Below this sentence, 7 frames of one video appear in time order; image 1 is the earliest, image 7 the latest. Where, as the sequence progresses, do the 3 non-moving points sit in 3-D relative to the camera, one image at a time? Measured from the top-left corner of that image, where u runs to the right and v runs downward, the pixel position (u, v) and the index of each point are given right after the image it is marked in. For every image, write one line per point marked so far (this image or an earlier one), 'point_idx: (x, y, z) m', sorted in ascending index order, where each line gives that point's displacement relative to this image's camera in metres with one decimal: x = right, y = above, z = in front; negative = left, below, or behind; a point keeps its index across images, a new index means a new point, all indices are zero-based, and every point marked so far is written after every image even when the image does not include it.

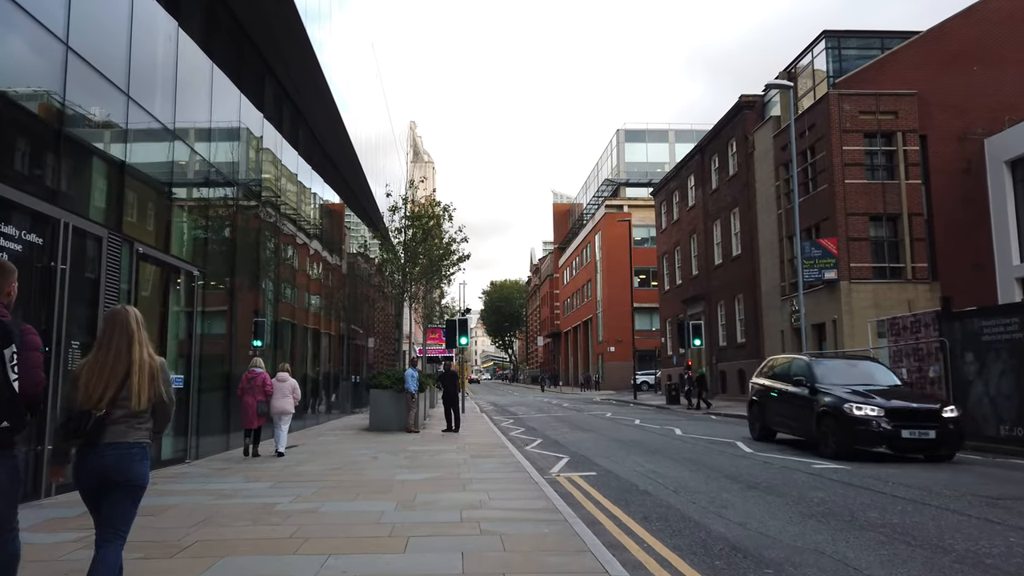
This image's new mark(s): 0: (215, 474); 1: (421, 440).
0: (-3.8, -2.4, +9.8) m
1: (-1.8, -3.1, +15.3) m
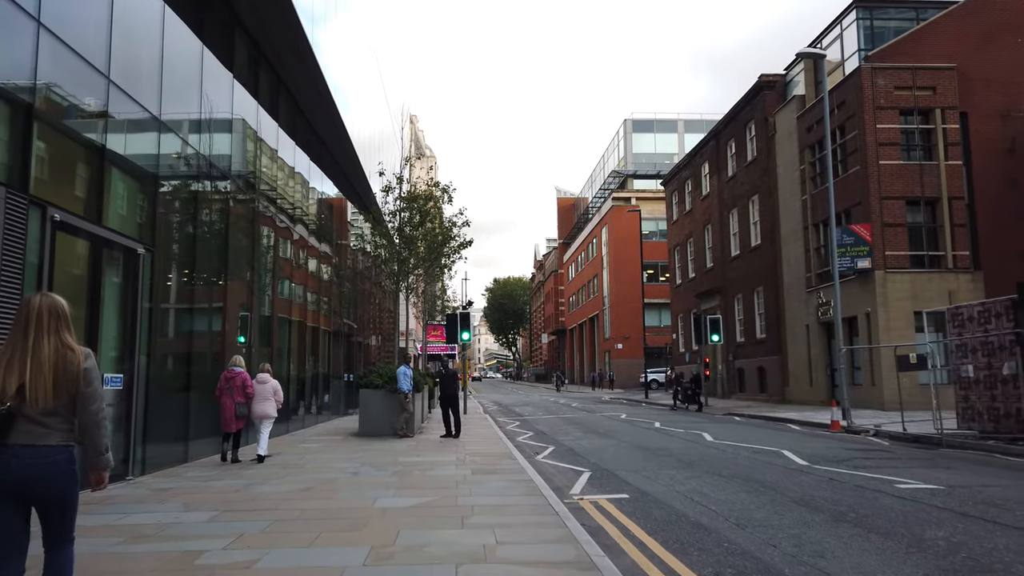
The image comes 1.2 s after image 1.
0: (-3.7, -2.2, +7.8) m
1: (-1.7, -2.8, +13.3) m
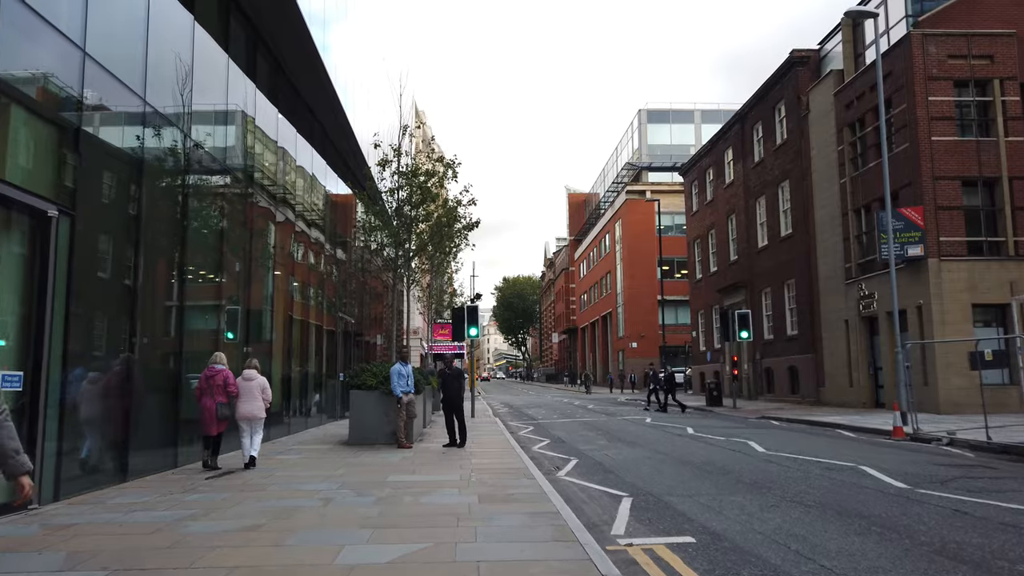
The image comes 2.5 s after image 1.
0: (-3.6, -1.9, +5.7) m
1: (-1.5, -2.5, +11.2) m
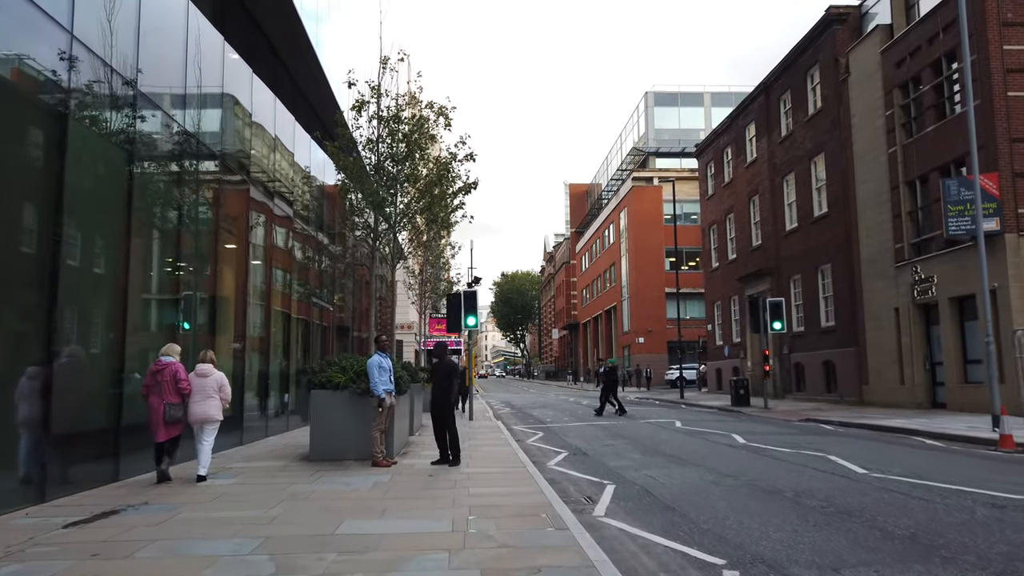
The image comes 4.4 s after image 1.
0: (-3.4, -1.5, +2.5) m
1: (-1.3, -2.1, +8.0) m
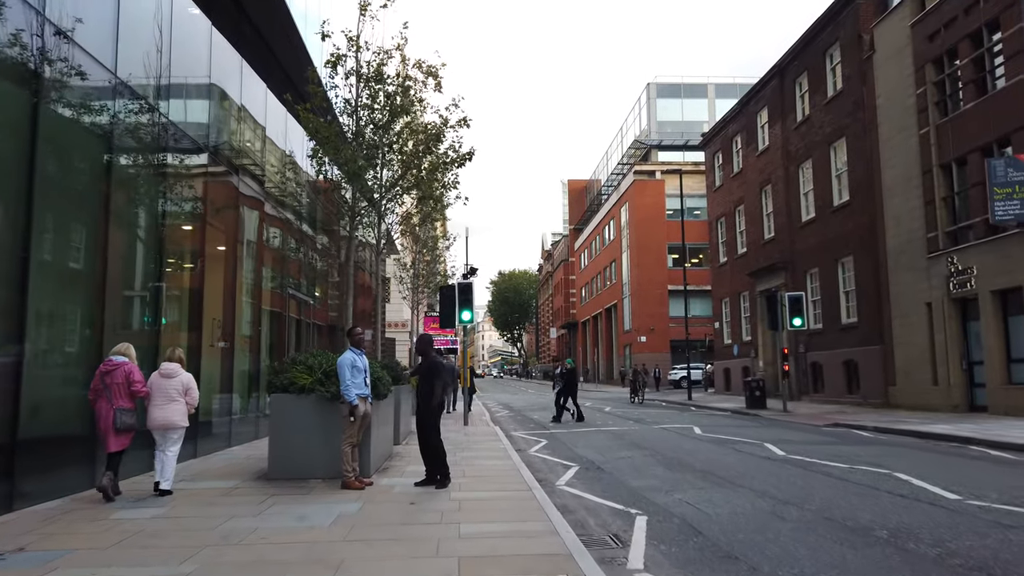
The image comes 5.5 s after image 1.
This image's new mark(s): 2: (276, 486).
0: (-3.4, -1.3, +0.7) m
1: (-1.3, -1.9, +6.2) m
2: (-2.6, -2.2, +8.2) m
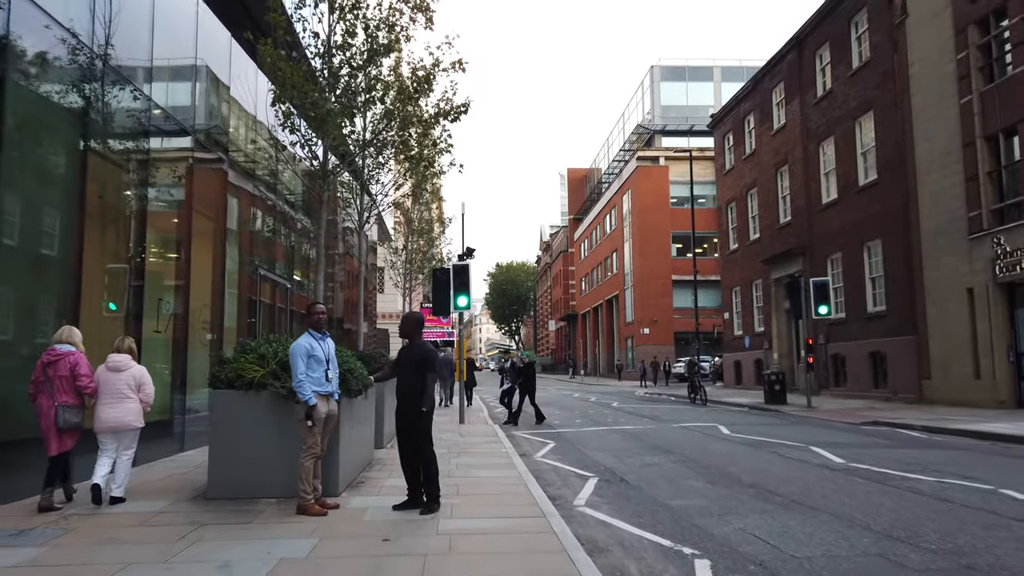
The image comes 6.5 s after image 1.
0: (-3.3, -1.1, -1.1) m
1: (-1.2, -1.6, +4.4) m
2: (-2.5, -1.9, +6.4) m
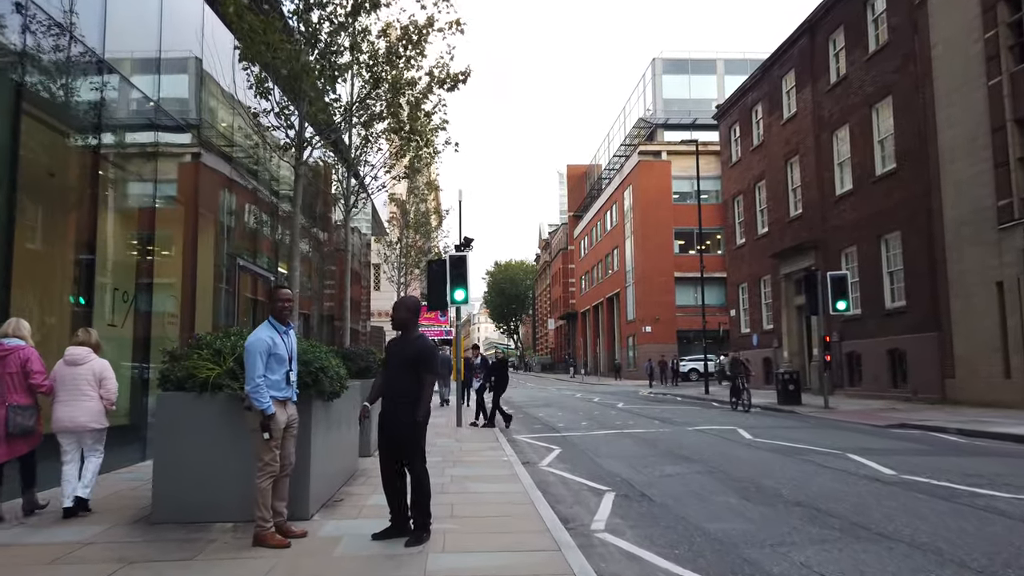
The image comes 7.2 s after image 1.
0: (-3.2, -0.9, -2.3) m
1: (-1.2, -1.5, +3.3) m
2: (-2.5, -1.7, +5.3) m
